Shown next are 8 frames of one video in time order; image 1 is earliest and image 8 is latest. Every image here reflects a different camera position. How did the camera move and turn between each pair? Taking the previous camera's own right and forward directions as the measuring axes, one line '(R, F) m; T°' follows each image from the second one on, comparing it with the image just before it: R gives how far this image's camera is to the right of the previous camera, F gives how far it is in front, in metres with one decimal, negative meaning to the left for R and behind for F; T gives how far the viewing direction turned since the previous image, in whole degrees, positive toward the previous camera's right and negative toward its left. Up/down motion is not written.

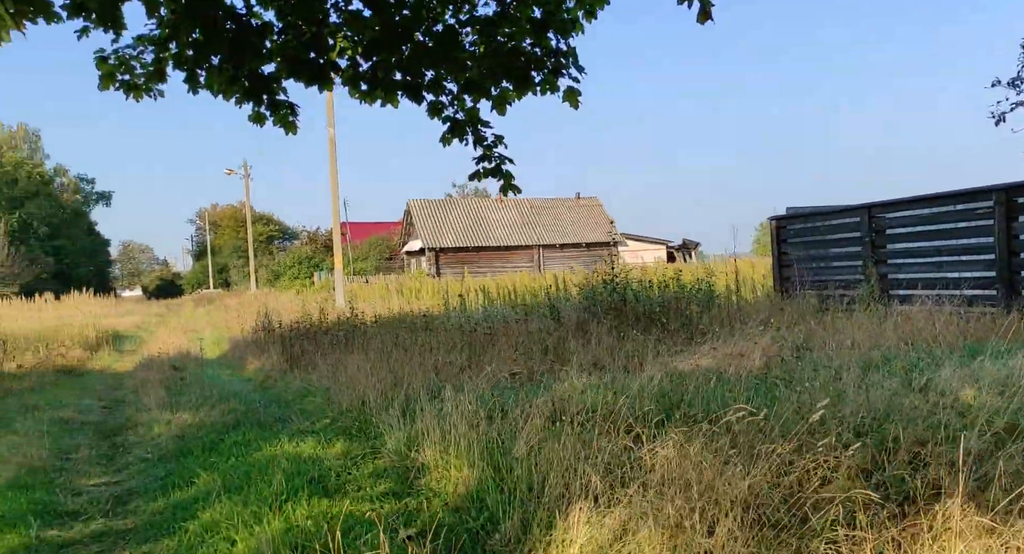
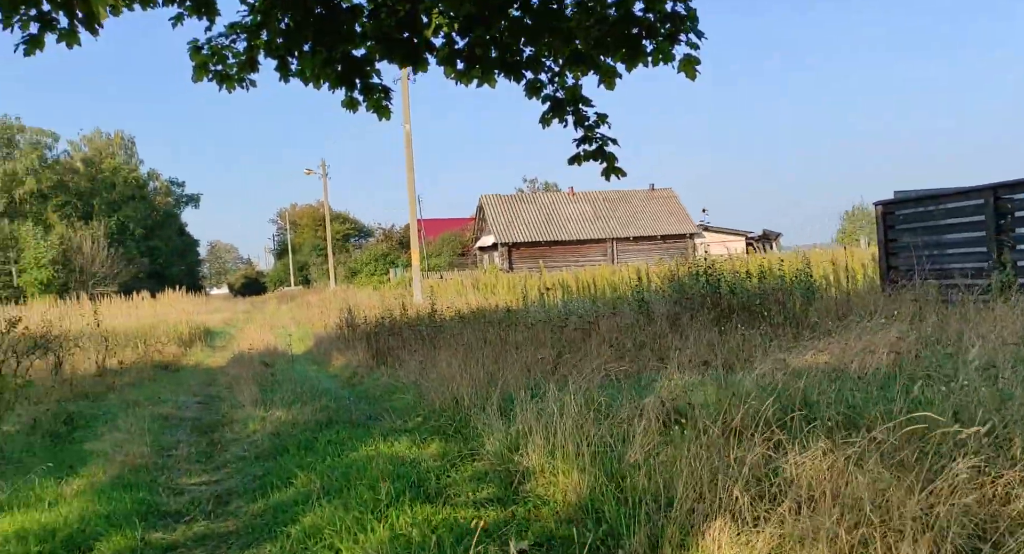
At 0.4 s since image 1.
(-0.2, +0.2) m; -5°
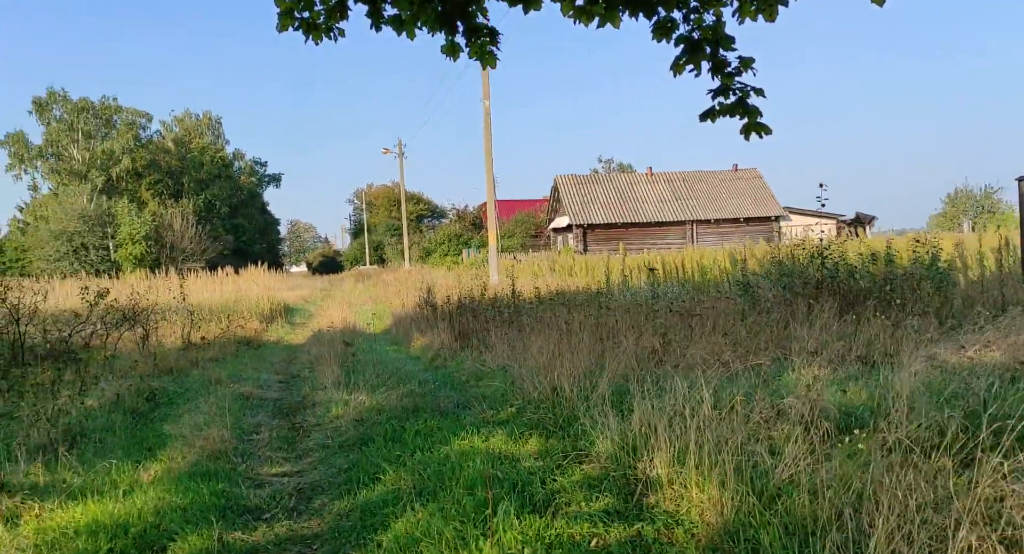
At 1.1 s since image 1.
(-0.2, +0.6) m; -5°
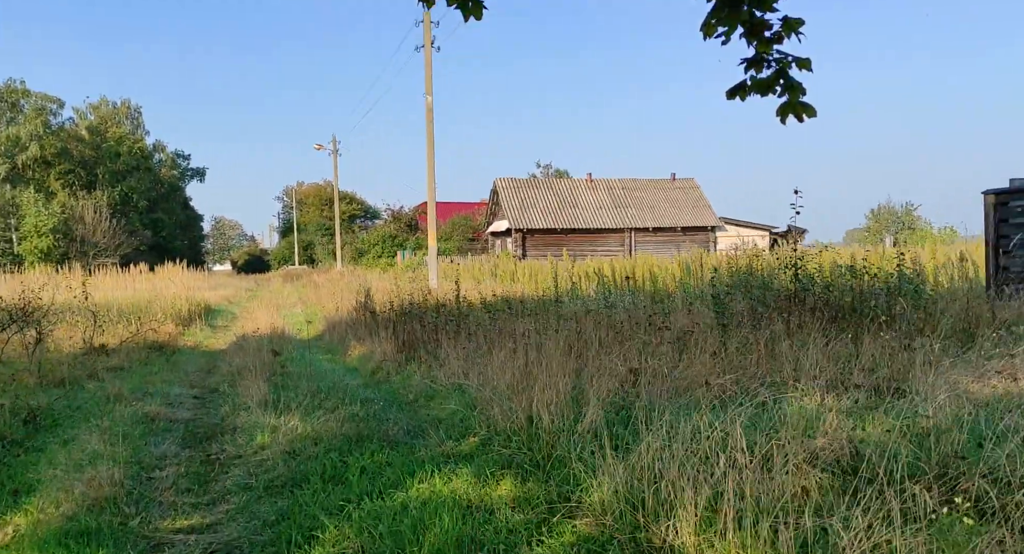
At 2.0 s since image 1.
(-0.2, +1.0) m; +4°
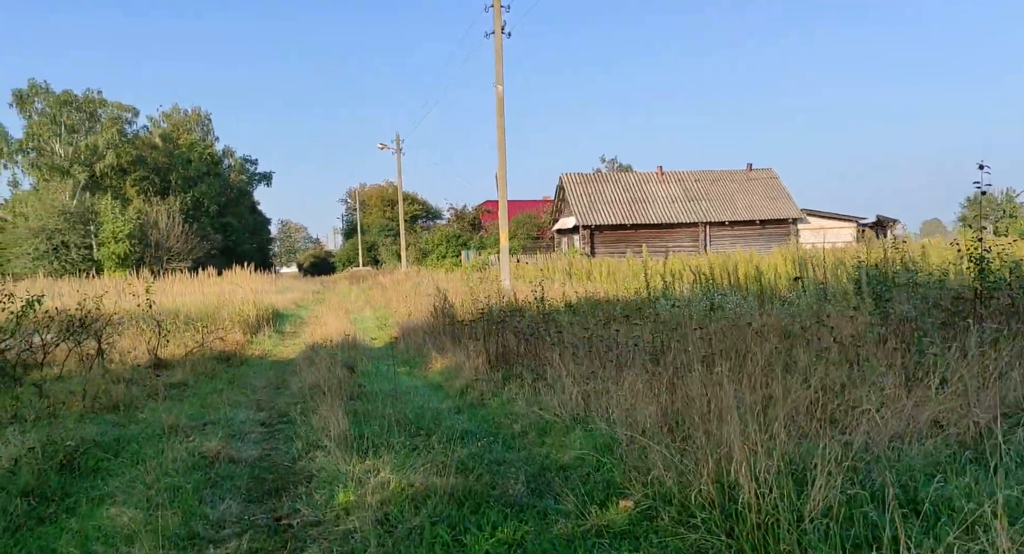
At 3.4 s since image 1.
(-0.5, +1.3) m; -4°
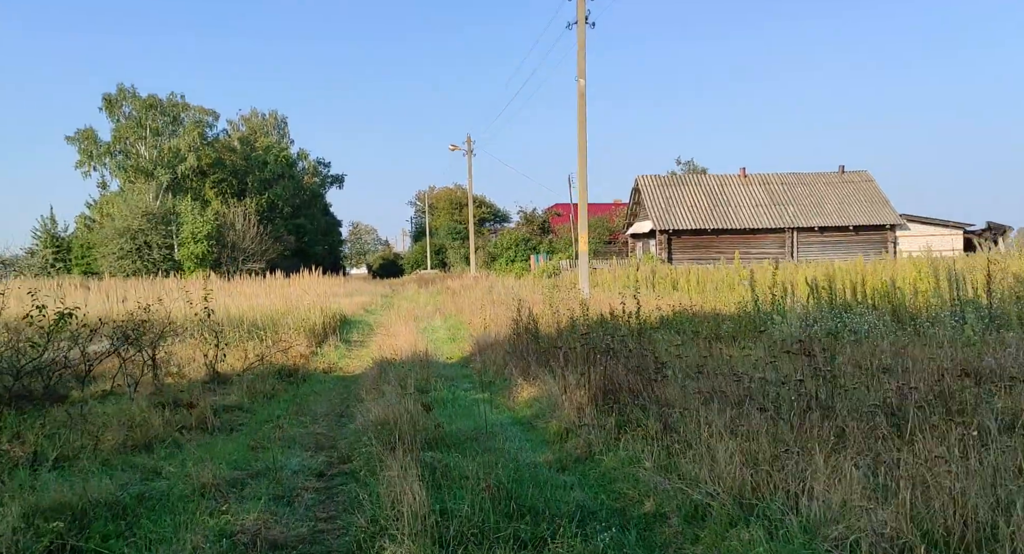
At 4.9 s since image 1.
(-0.4, +1.5) m; -4°
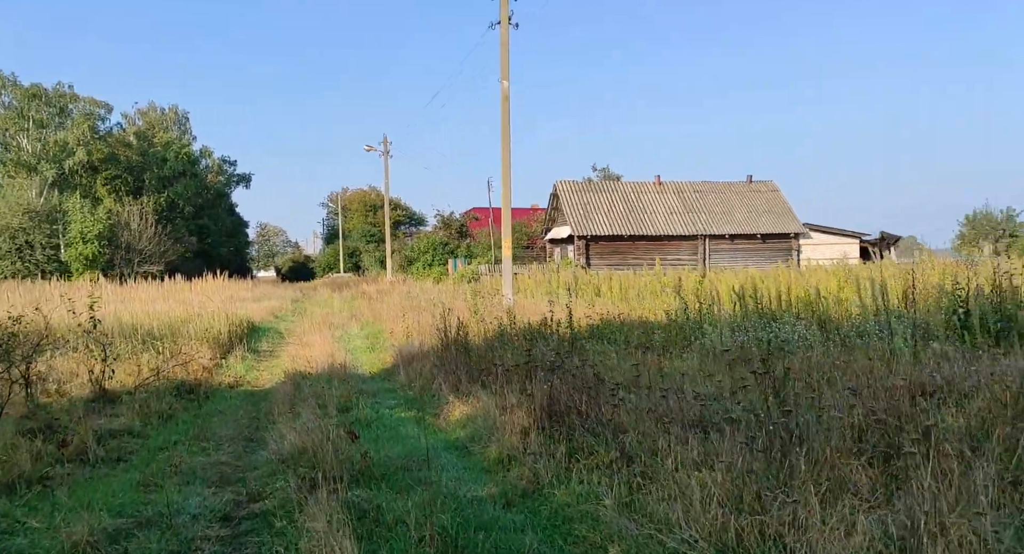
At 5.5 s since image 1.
(-0.2, +0.7) m; +6°
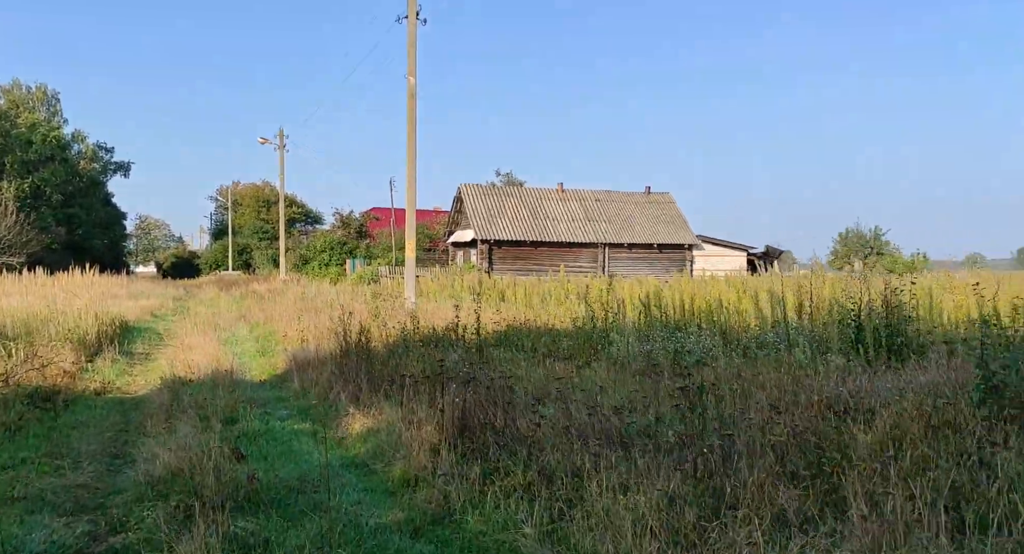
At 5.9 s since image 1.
(-0.1, +0.6) m; +7°
